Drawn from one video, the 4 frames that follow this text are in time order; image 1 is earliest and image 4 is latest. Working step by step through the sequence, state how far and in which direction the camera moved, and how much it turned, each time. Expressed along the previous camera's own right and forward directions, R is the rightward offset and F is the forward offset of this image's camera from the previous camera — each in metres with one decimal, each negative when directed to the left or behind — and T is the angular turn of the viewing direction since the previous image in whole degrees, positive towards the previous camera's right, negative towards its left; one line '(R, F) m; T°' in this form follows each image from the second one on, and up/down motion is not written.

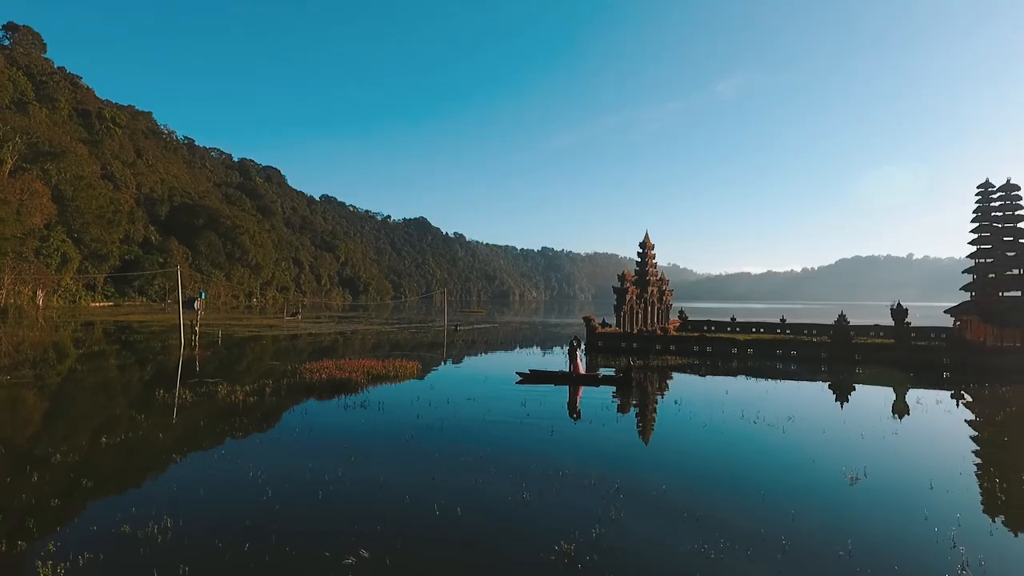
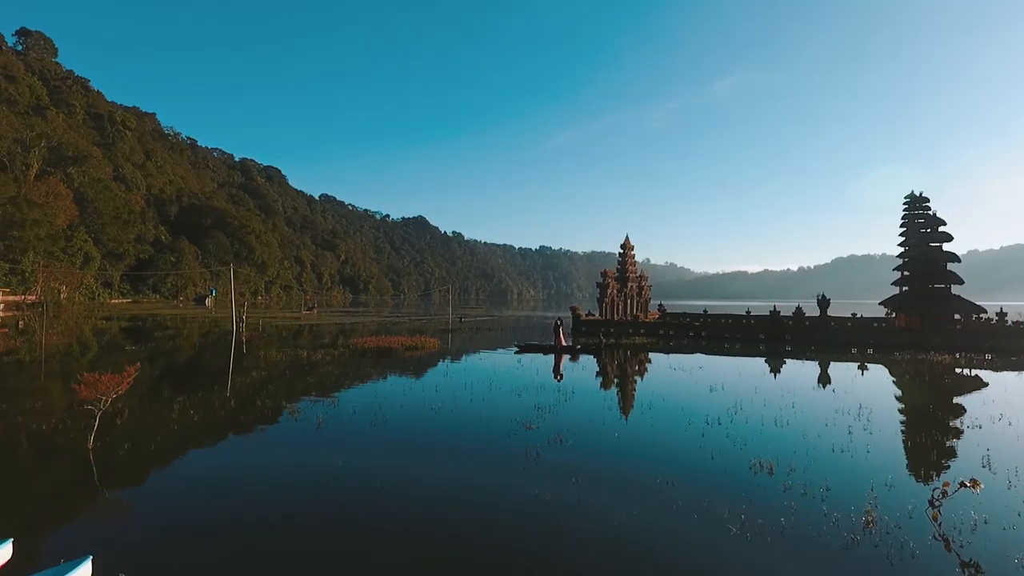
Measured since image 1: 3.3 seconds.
(0.0, -2.3) m; 0°
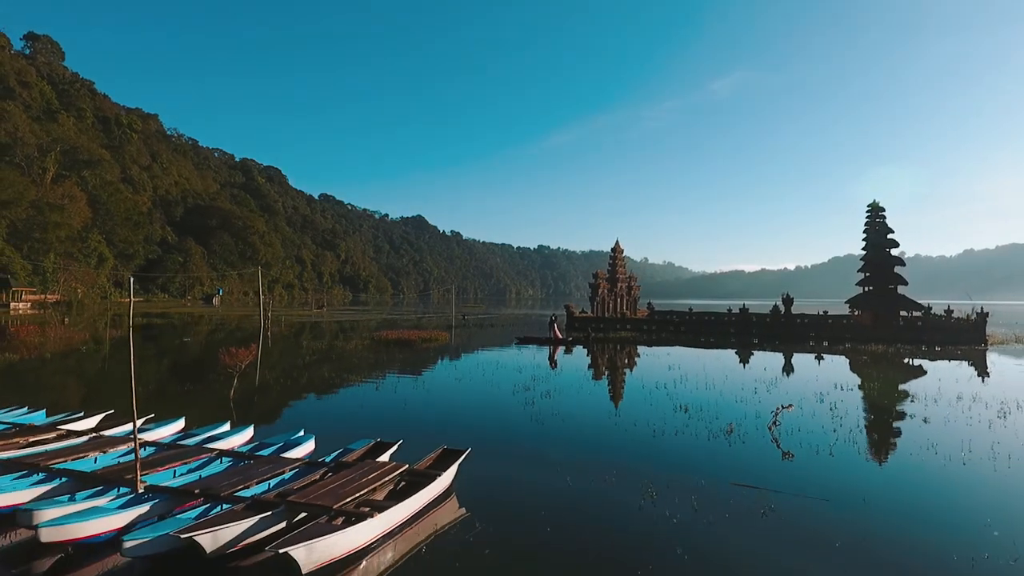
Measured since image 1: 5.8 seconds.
(-0.1, -1.6) m; 0°
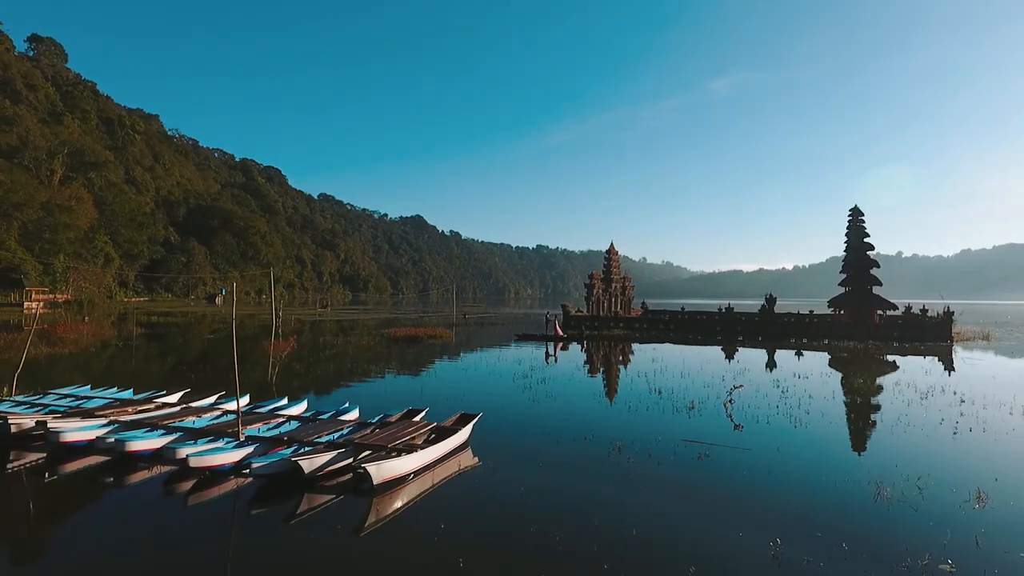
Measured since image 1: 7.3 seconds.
(0.0, -0.8) m; 0°
